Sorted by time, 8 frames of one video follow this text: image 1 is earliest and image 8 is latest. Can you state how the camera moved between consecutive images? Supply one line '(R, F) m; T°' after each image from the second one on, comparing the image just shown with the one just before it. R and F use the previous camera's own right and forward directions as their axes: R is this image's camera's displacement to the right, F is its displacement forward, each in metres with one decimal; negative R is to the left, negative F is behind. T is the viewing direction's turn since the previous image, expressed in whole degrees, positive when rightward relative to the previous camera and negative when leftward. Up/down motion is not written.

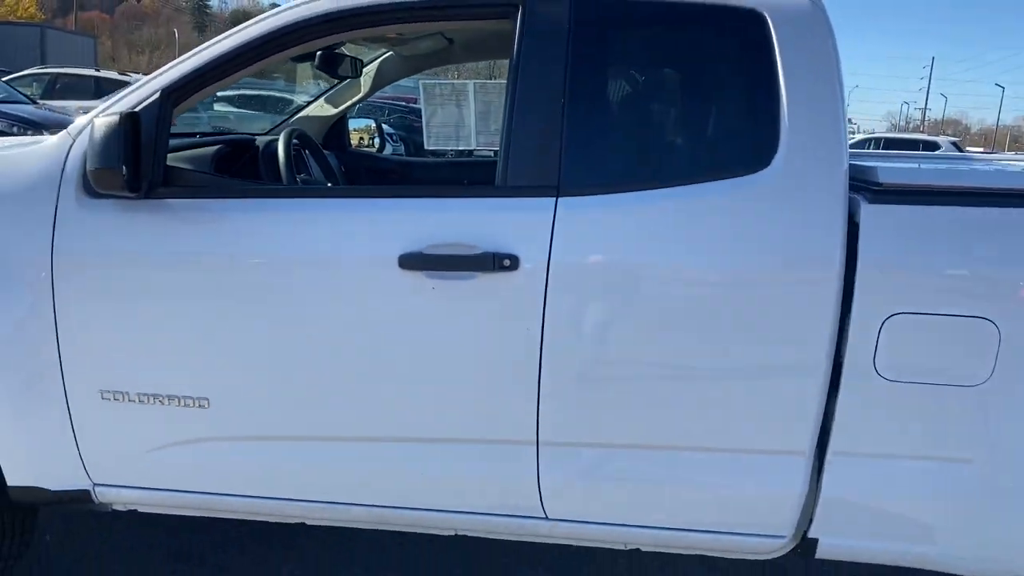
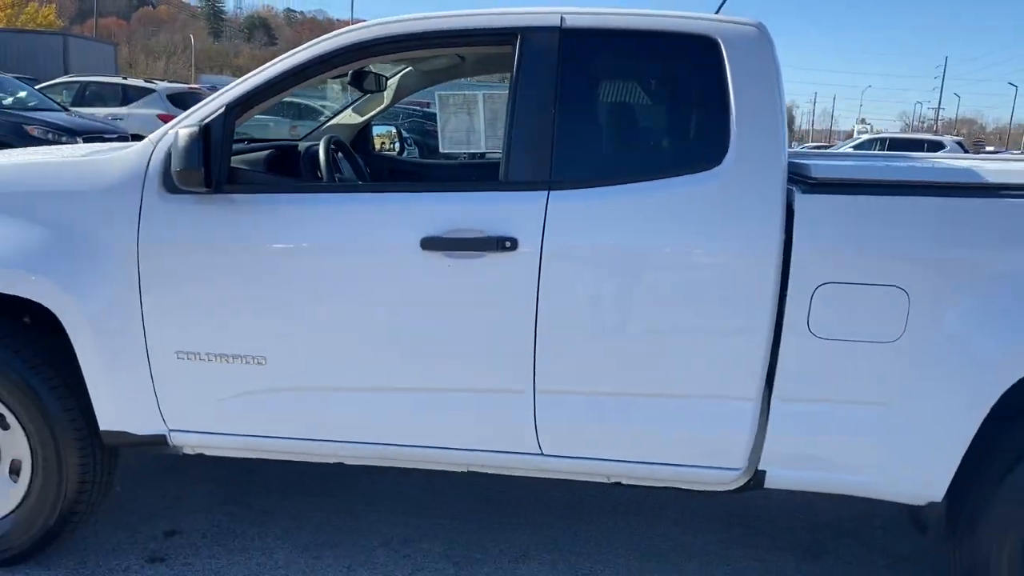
(0.0, -0.5) m; -1°
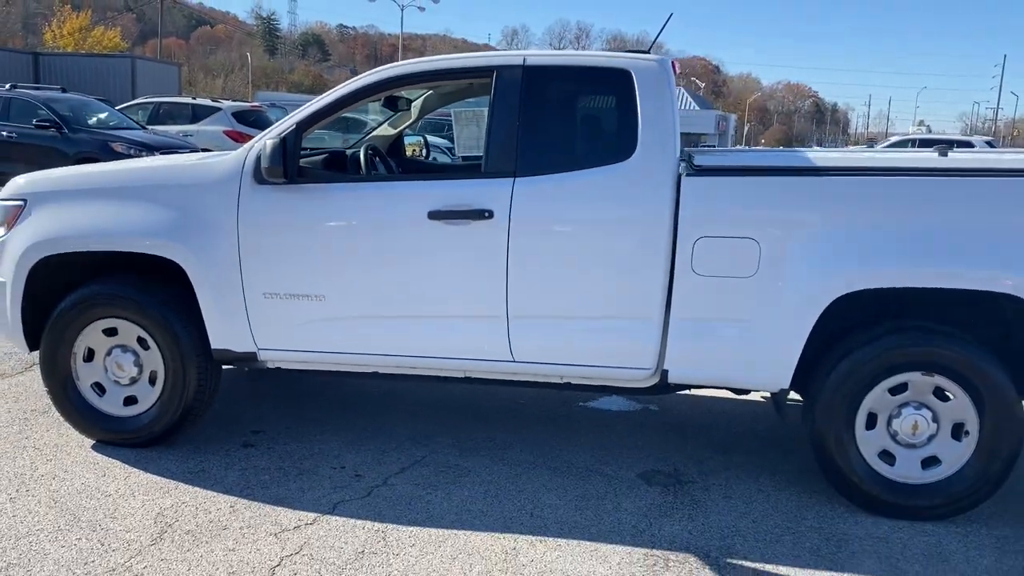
(+0.3, -1.3) m; -3°
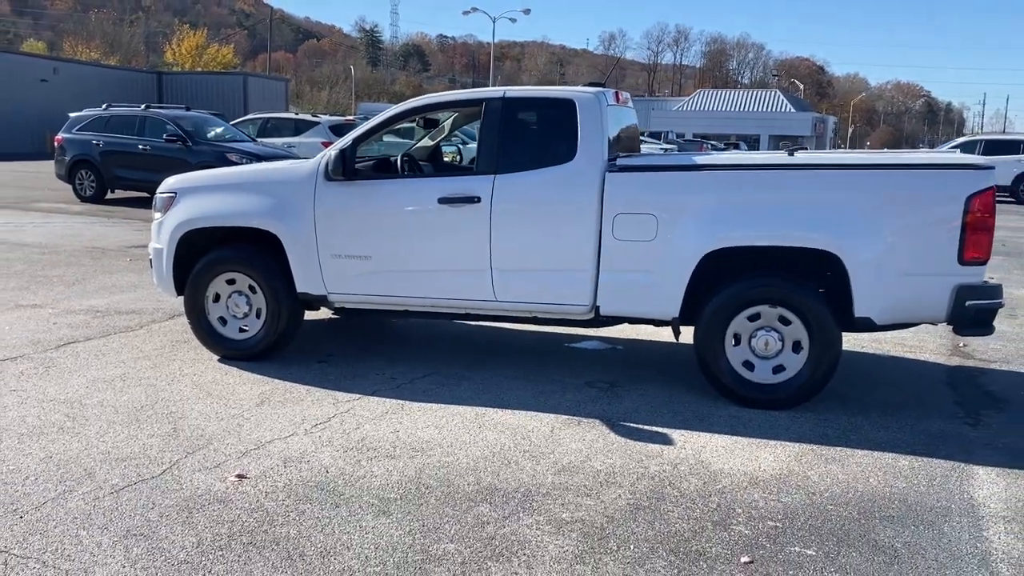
(+0.8, -1.9) m; -6°
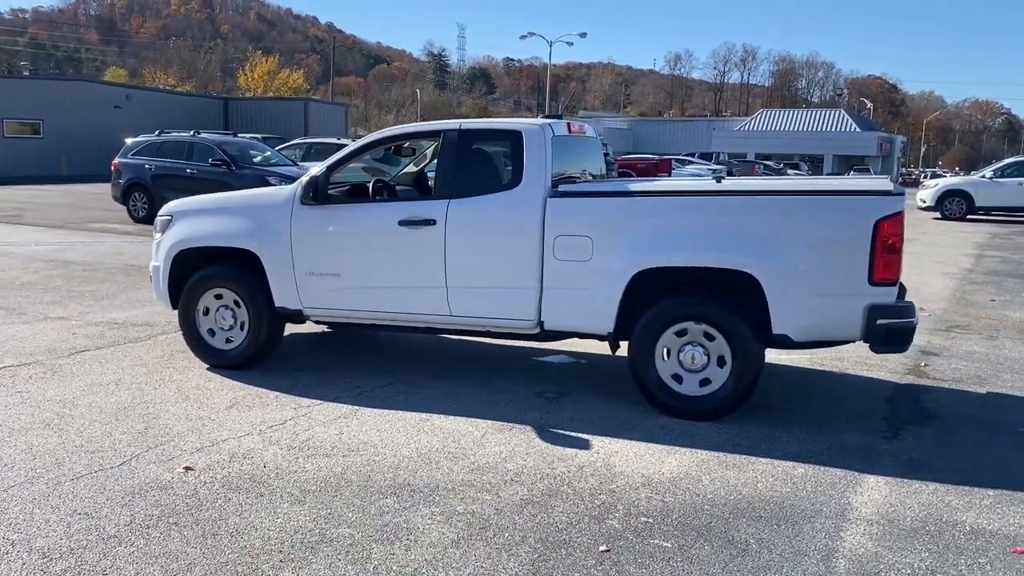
(+0.8, -0.4) m; -4°
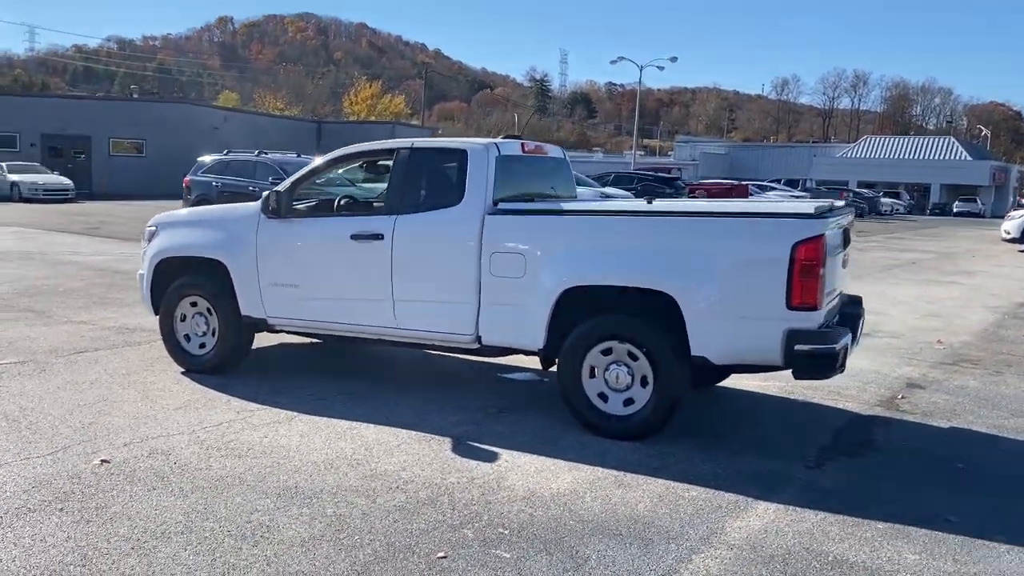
(+1.2, 0.0) m; -6°
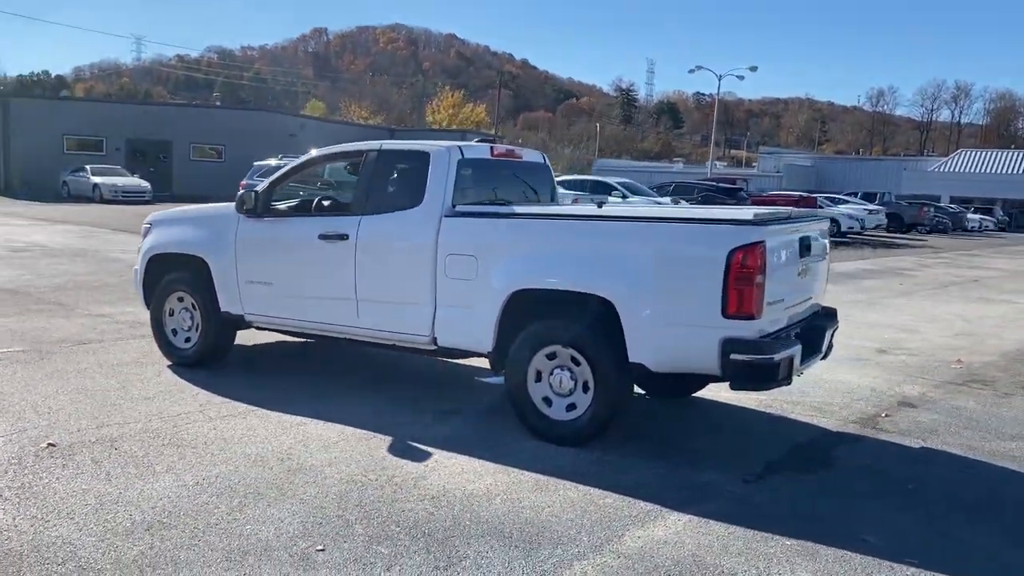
(+0.9, 0.0) m; -5°
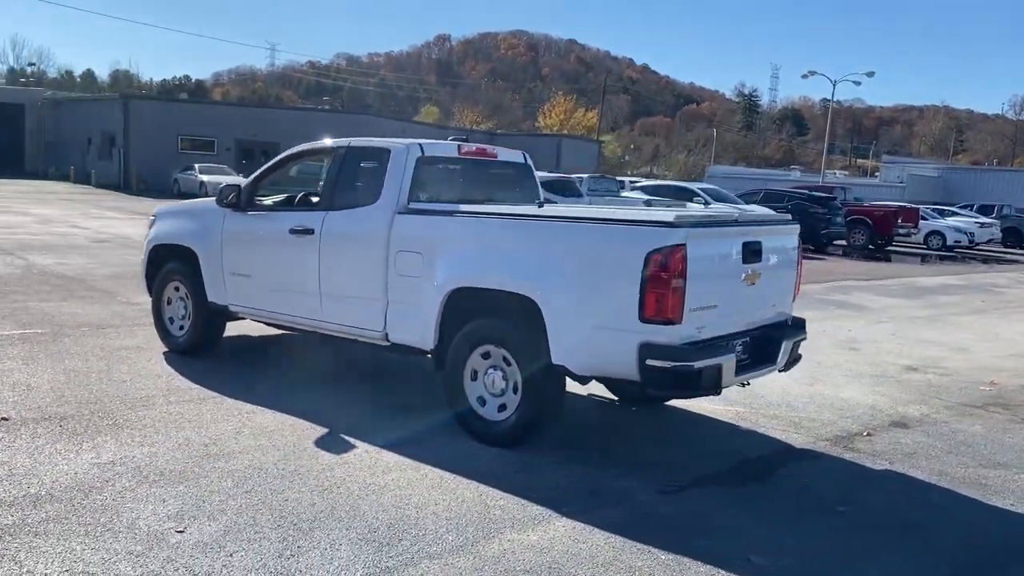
(+1.2, +0.1) m; -7°
